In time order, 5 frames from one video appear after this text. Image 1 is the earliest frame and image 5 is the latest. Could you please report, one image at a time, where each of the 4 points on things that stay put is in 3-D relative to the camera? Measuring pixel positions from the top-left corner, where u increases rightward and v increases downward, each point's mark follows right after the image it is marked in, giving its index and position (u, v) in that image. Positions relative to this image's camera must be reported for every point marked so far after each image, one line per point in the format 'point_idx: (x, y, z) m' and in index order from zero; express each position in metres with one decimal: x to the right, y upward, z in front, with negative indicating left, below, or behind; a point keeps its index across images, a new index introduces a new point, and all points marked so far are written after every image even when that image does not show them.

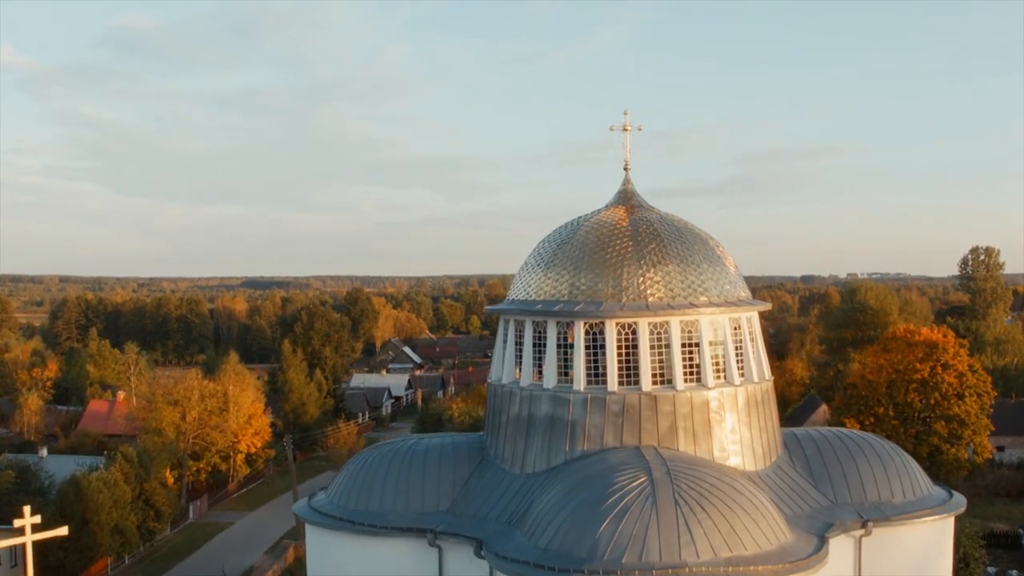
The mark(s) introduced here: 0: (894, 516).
0: (+4.8, -2.9, +16.7) m
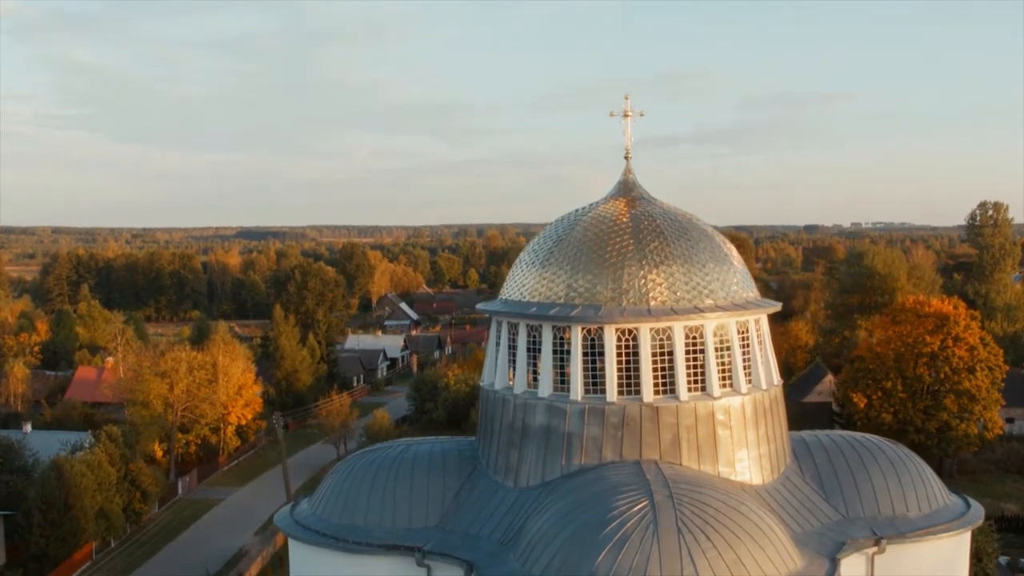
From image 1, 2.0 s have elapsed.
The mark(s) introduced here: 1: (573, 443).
0: (+4.7, -2.9, +15.8) m
1: (+0.7, -1.8, +15.5) m
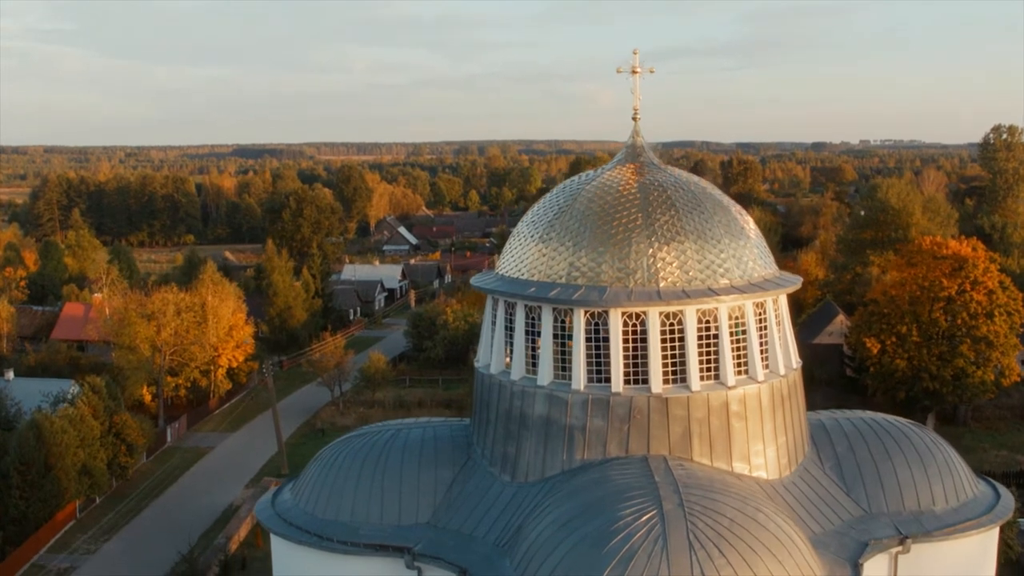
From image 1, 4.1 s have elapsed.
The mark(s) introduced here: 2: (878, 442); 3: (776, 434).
0: (+4.7, -2.7, +14.6) m
1: (+0.7, -1.6, +14.3) m
2: (+4.3, -1.8, +15.7) m
3: (+2.9, -1.6, +14.8) m
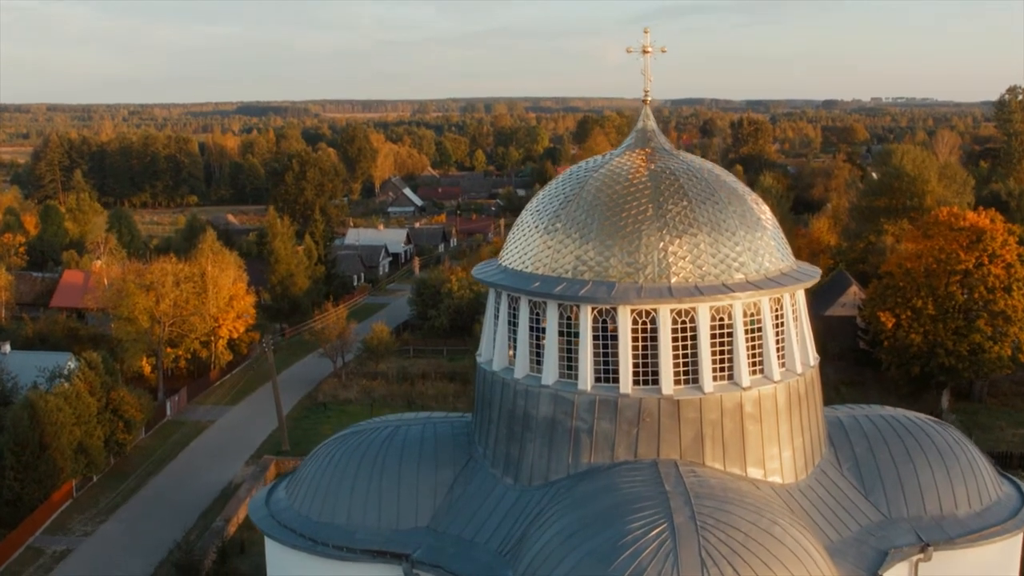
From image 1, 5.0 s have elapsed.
0: (+4.7, -2.6, +14.0) m
1: (+0.7, -1.6, +13.7) m
2: (+4.4, -1.7, +15.0) m
3: (+3.0, -1.6, +14.1) m
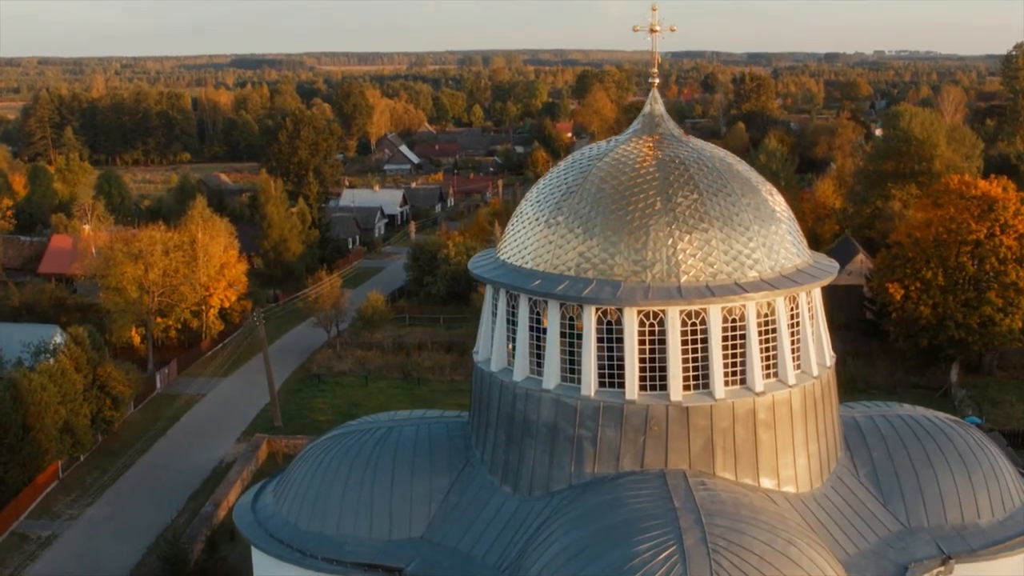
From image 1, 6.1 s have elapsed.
0: (+4.7, -2.6, +13.3) m
1: (+0.7, -1.5, +12.9) m
2: (+4.4, -1.7, +14.2) m
3: (+3.0, -1.5, +13.4) m
